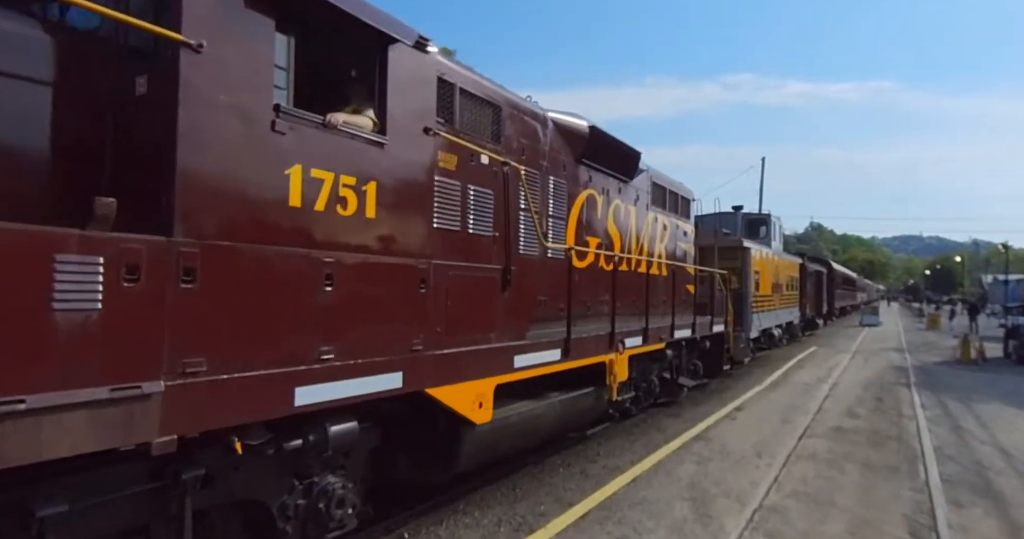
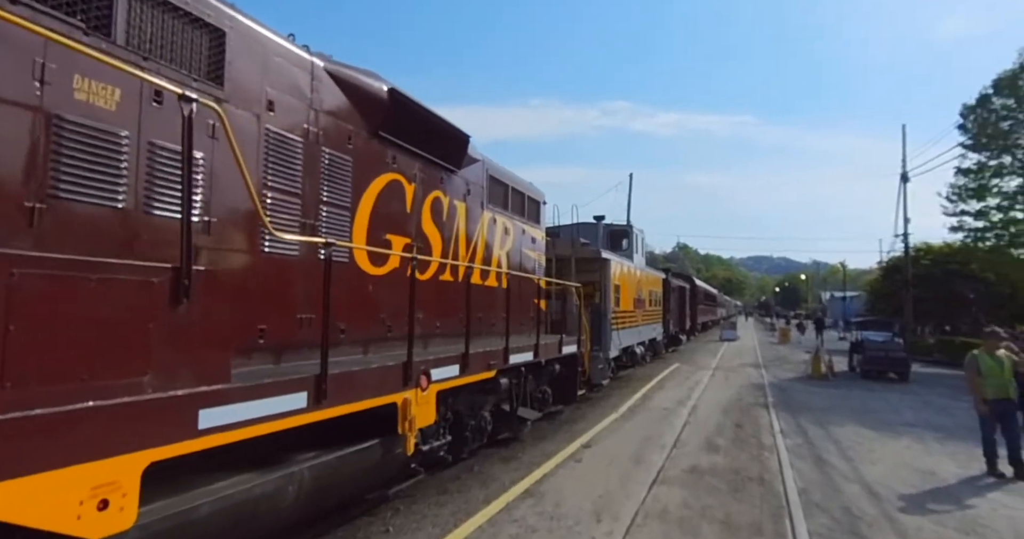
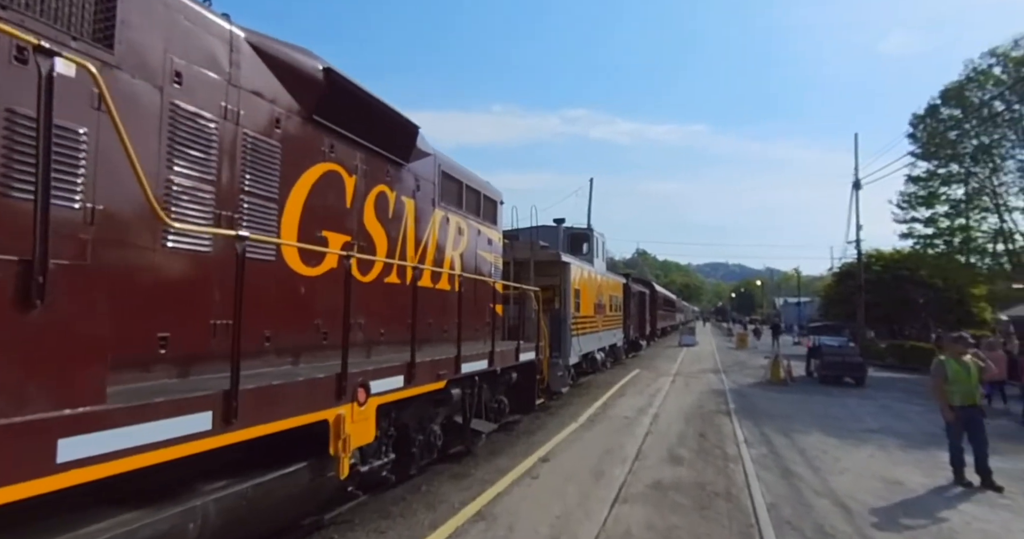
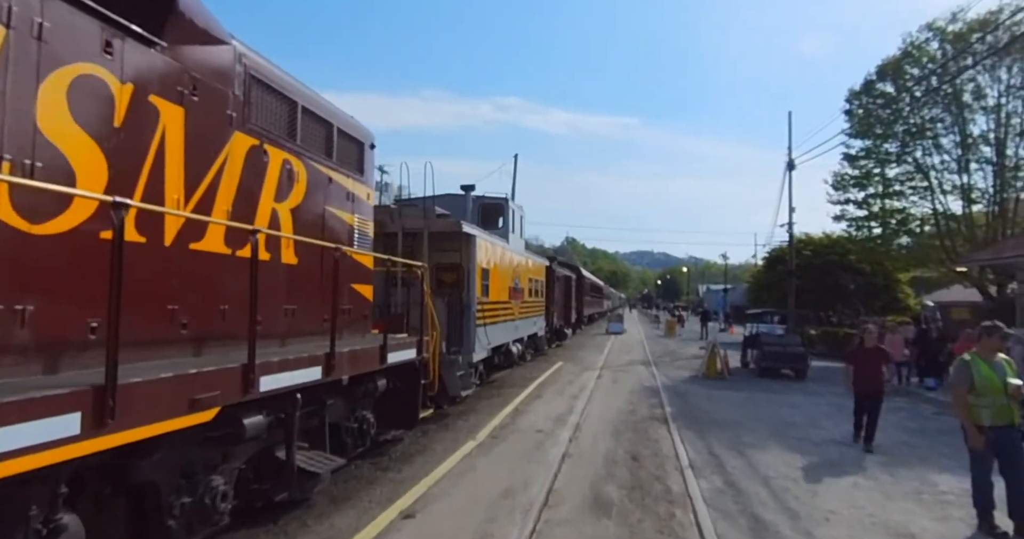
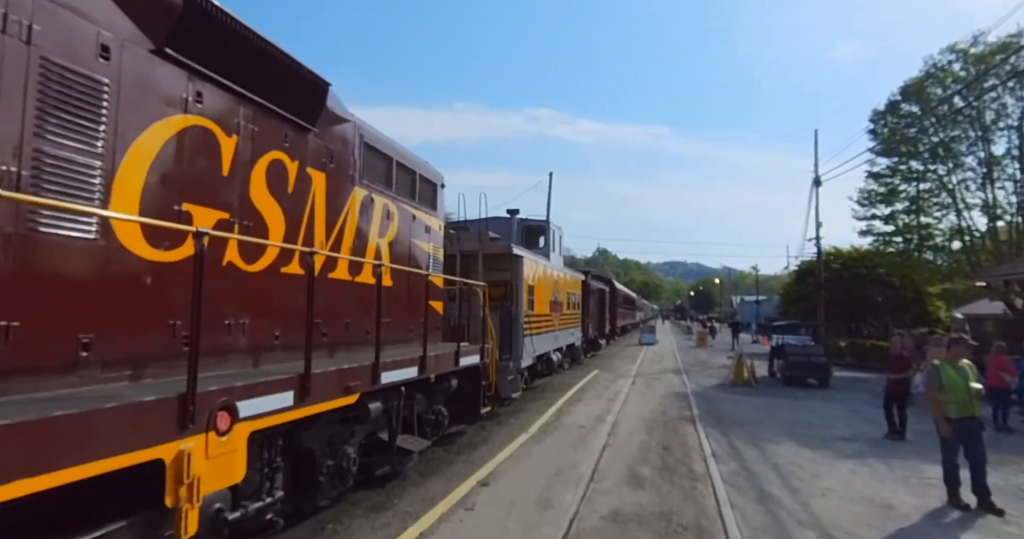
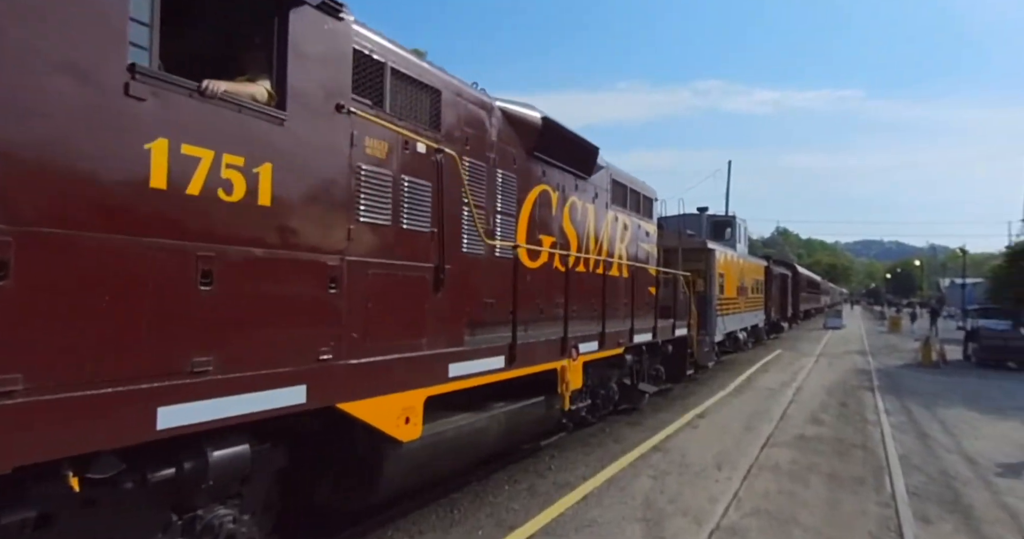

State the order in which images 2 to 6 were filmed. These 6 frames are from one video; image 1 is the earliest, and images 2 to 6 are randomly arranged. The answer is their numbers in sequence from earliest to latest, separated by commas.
6, 2, 3, 5, 4
